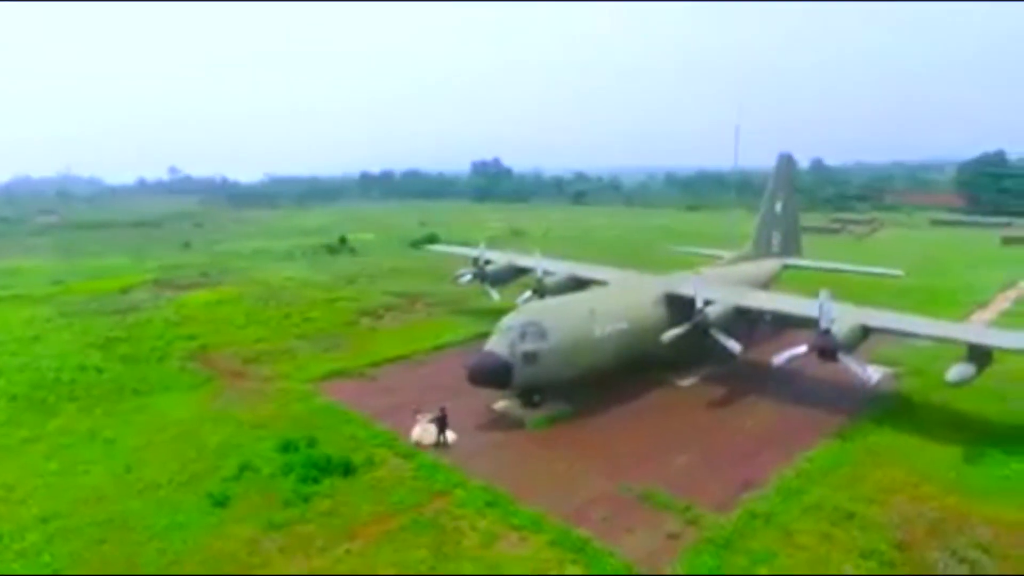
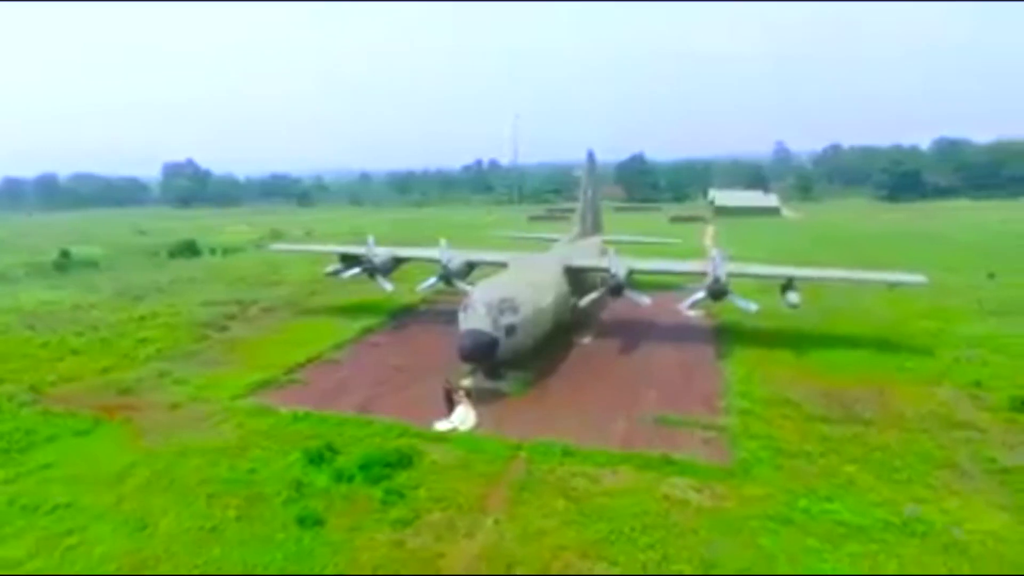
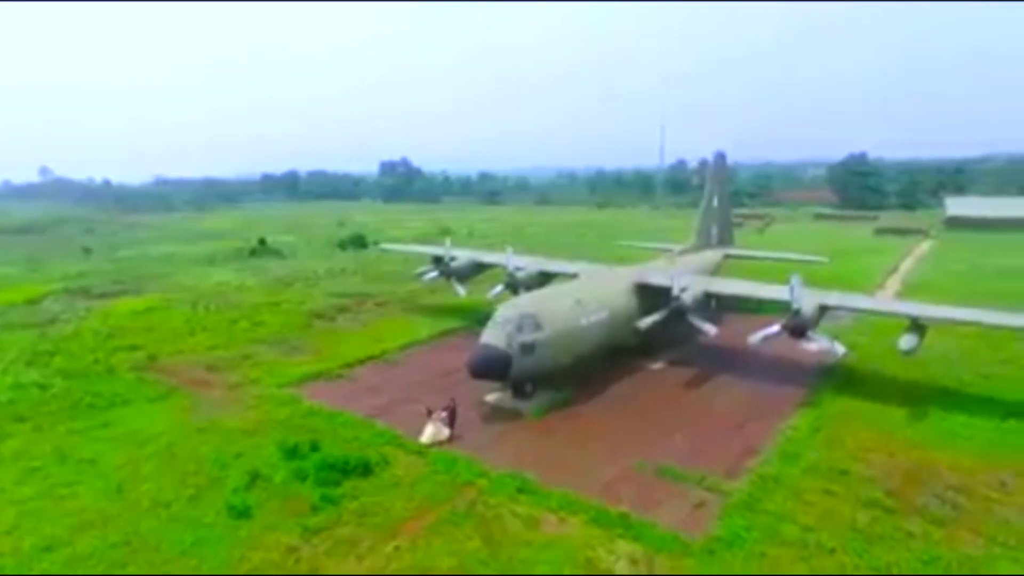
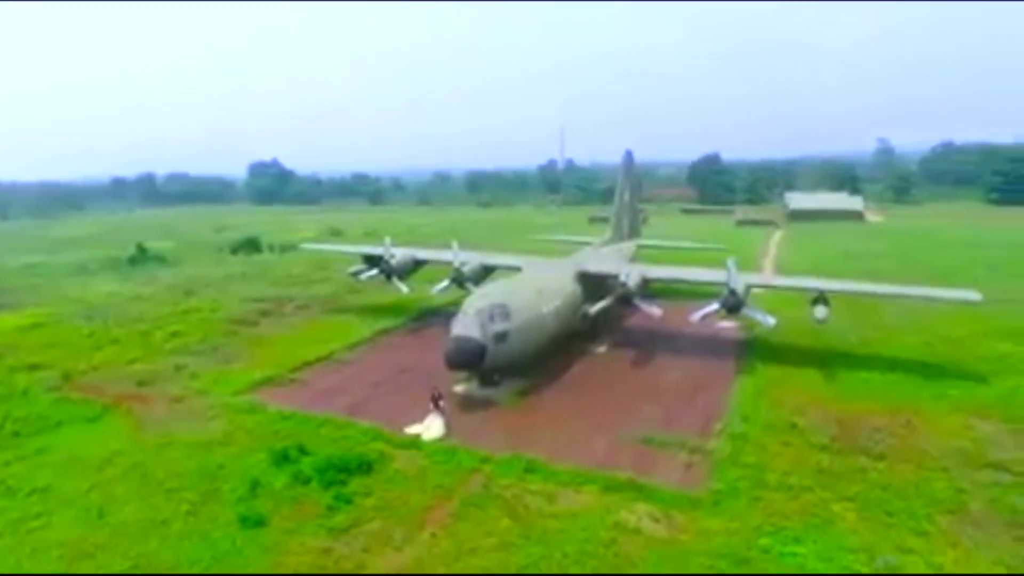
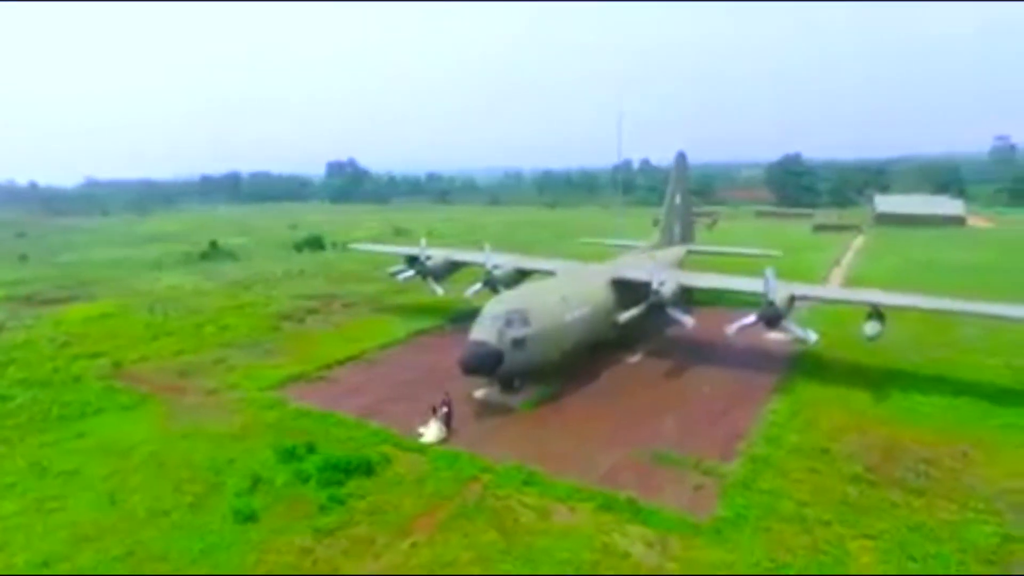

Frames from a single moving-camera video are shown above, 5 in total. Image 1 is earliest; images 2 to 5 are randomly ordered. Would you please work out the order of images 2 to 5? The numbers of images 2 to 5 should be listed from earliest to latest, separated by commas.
3, 5, 4, 2
